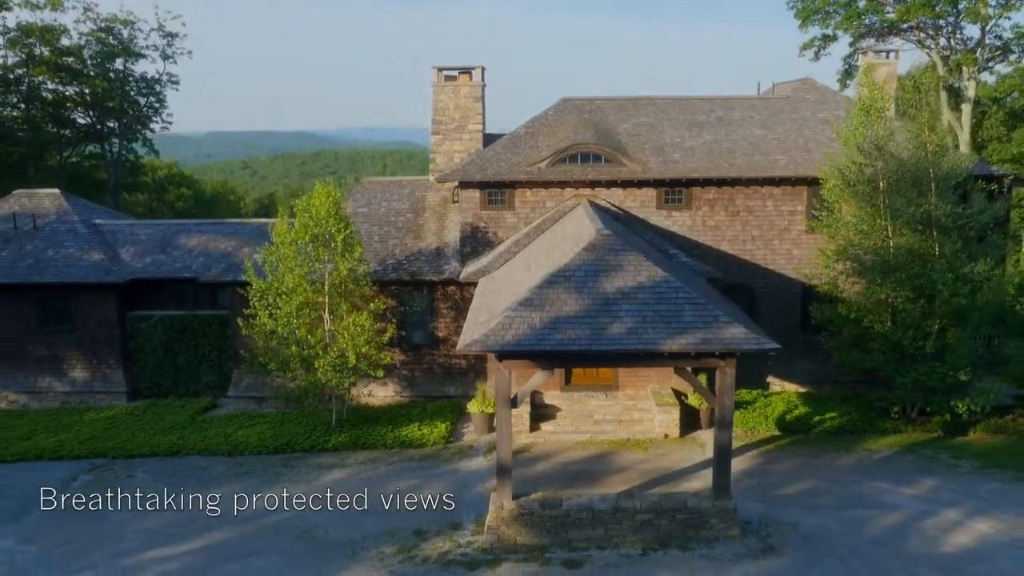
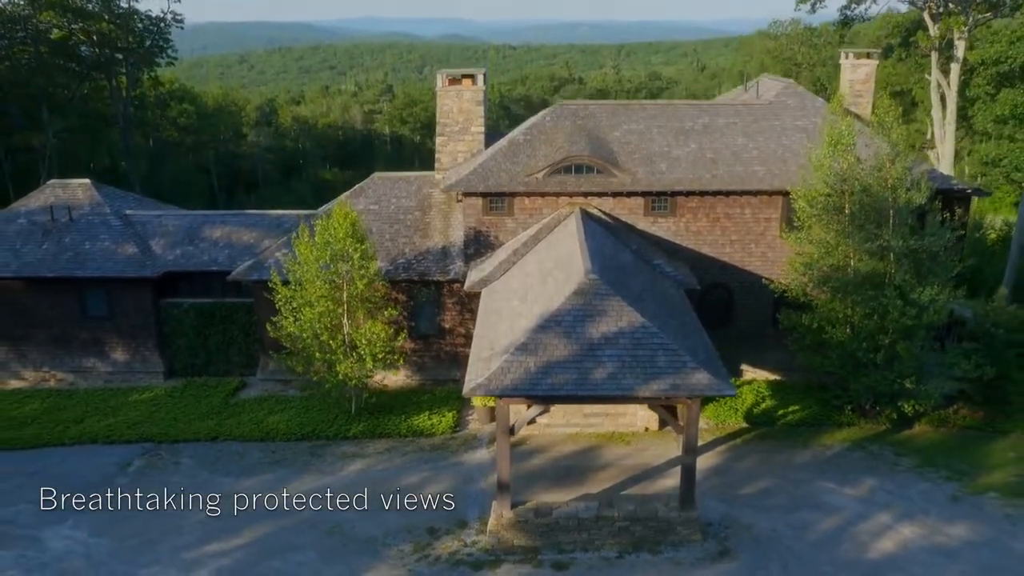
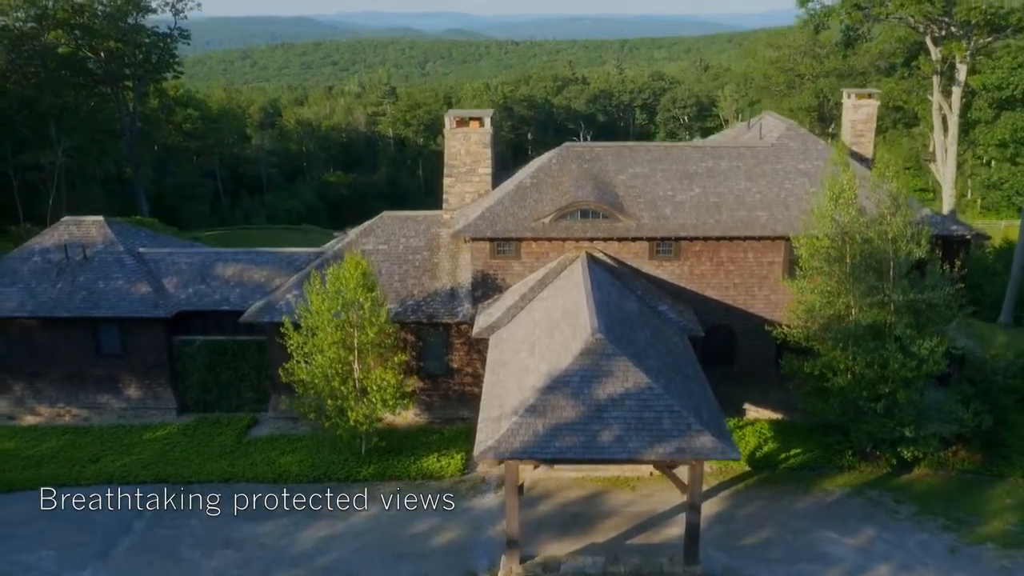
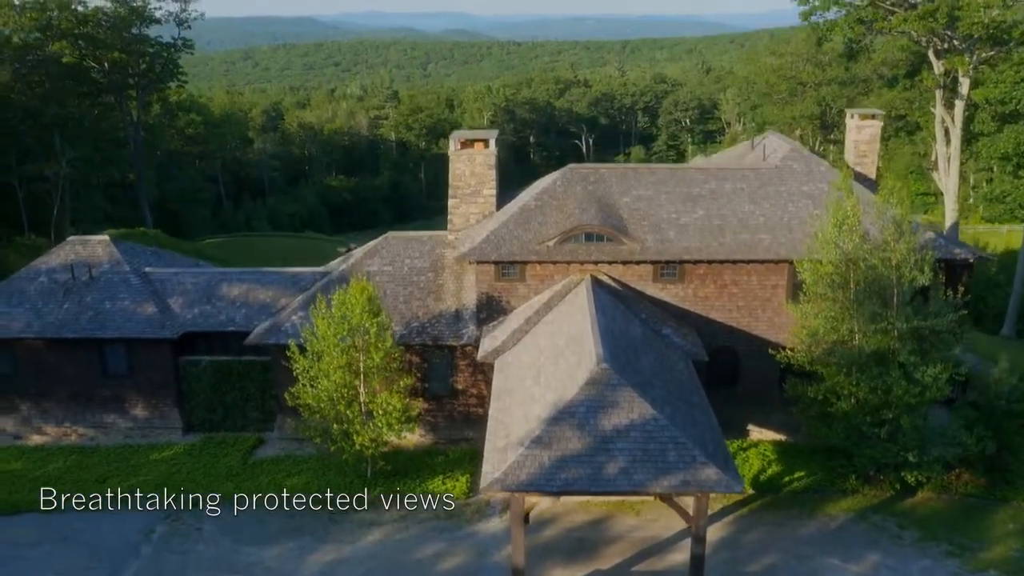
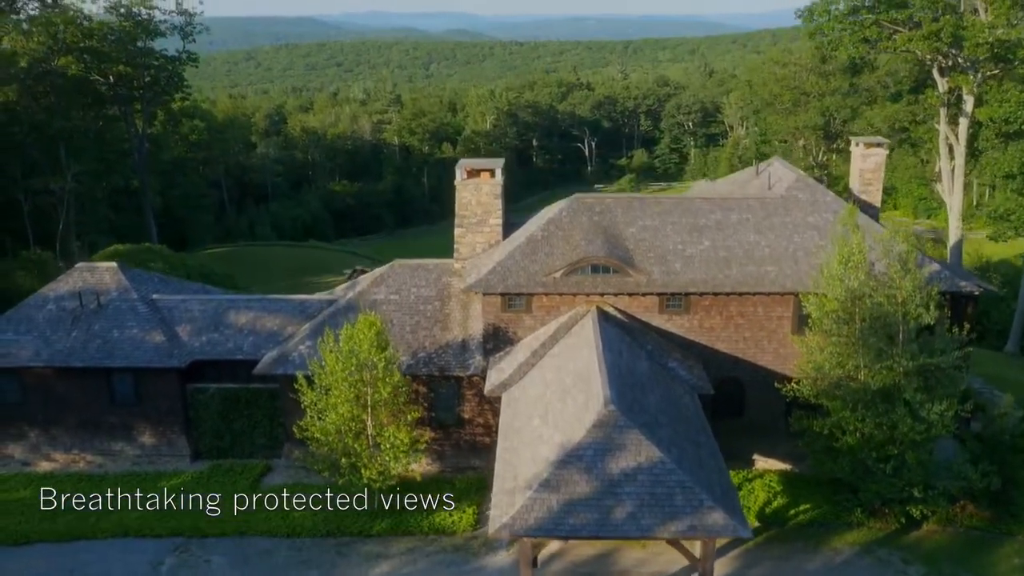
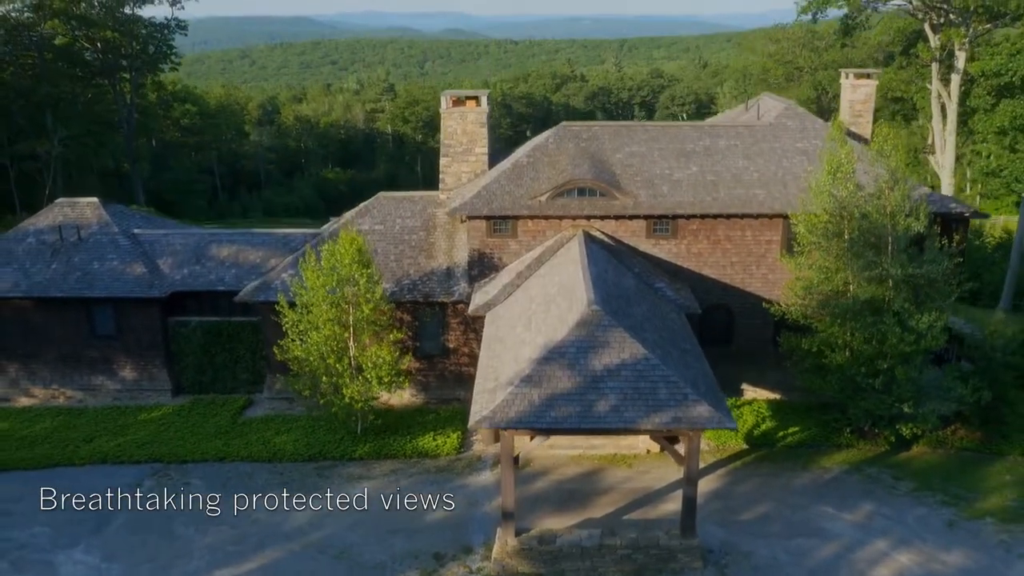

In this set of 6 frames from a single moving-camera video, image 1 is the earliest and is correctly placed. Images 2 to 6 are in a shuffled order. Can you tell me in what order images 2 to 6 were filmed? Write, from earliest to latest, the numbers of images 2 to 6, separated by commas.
2, 6, 3, 4, 5
